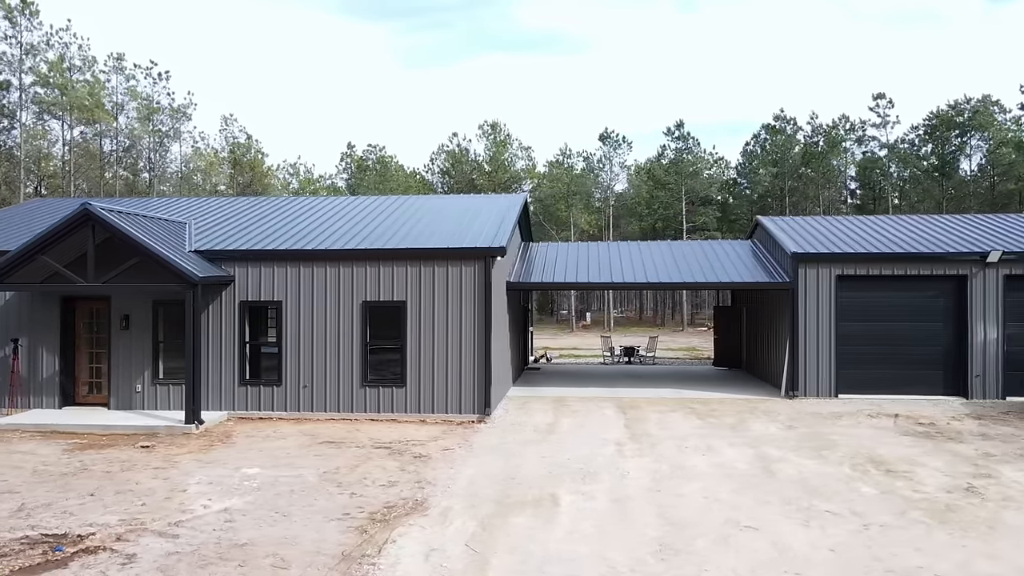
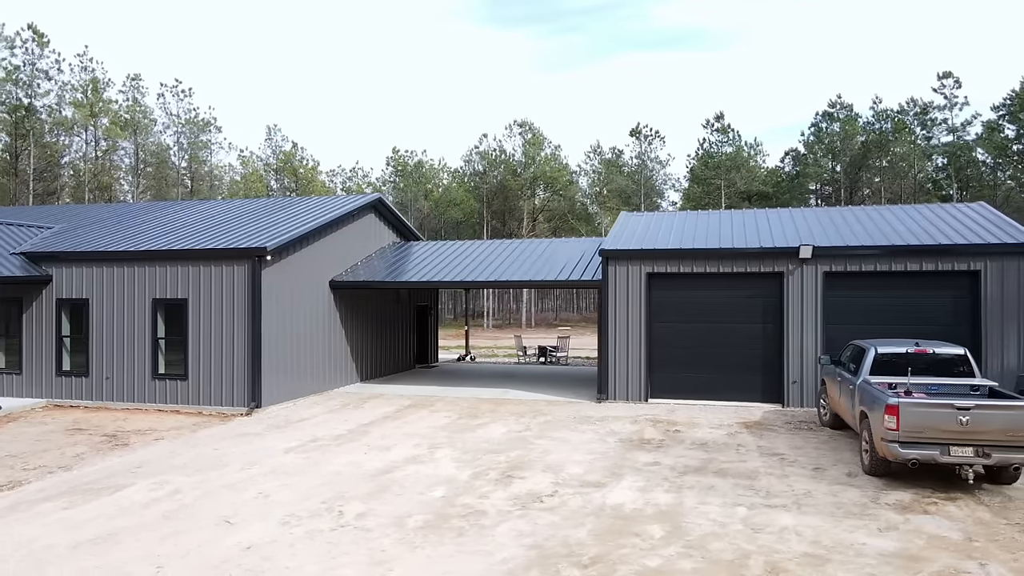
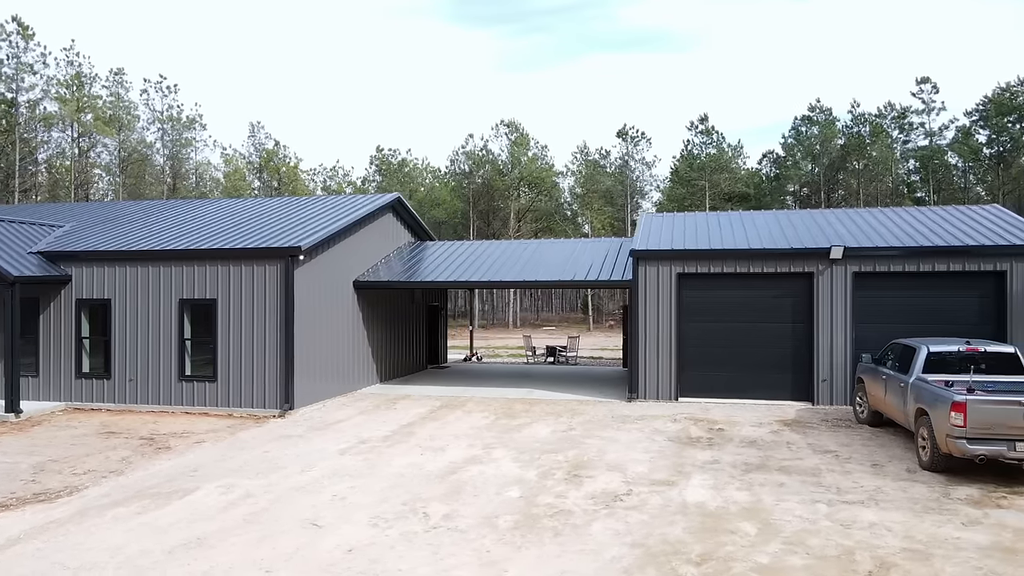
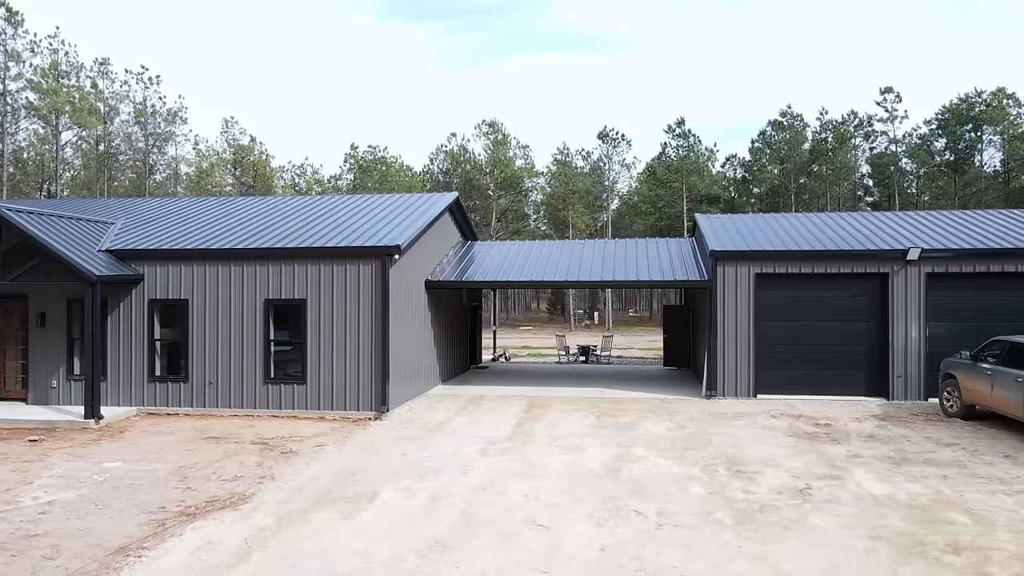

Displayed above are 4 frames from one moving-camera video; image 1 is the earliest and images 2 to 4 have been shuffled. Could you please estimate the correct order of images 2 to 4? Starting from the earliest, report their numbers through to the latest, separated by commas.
4, 3, 2
